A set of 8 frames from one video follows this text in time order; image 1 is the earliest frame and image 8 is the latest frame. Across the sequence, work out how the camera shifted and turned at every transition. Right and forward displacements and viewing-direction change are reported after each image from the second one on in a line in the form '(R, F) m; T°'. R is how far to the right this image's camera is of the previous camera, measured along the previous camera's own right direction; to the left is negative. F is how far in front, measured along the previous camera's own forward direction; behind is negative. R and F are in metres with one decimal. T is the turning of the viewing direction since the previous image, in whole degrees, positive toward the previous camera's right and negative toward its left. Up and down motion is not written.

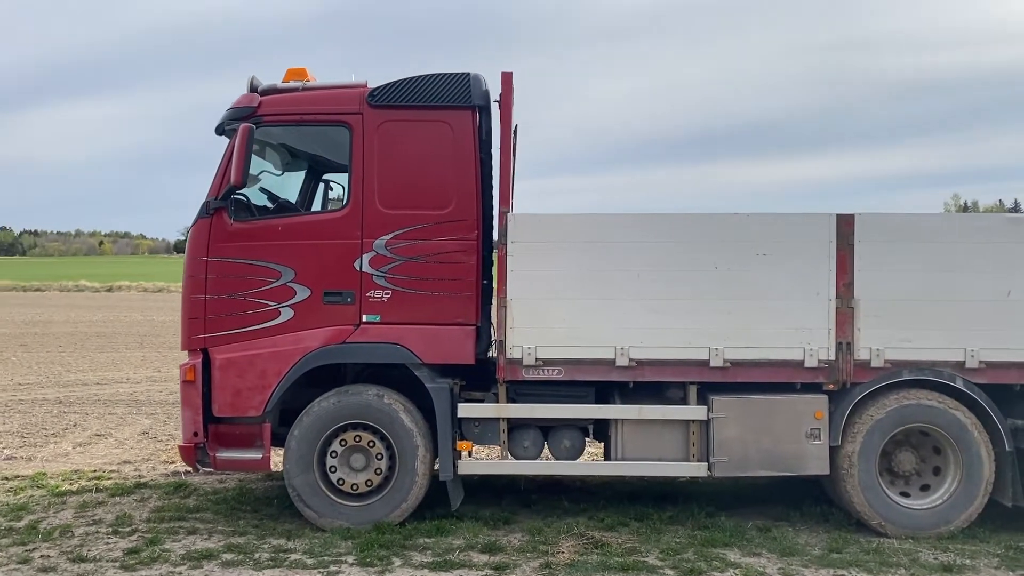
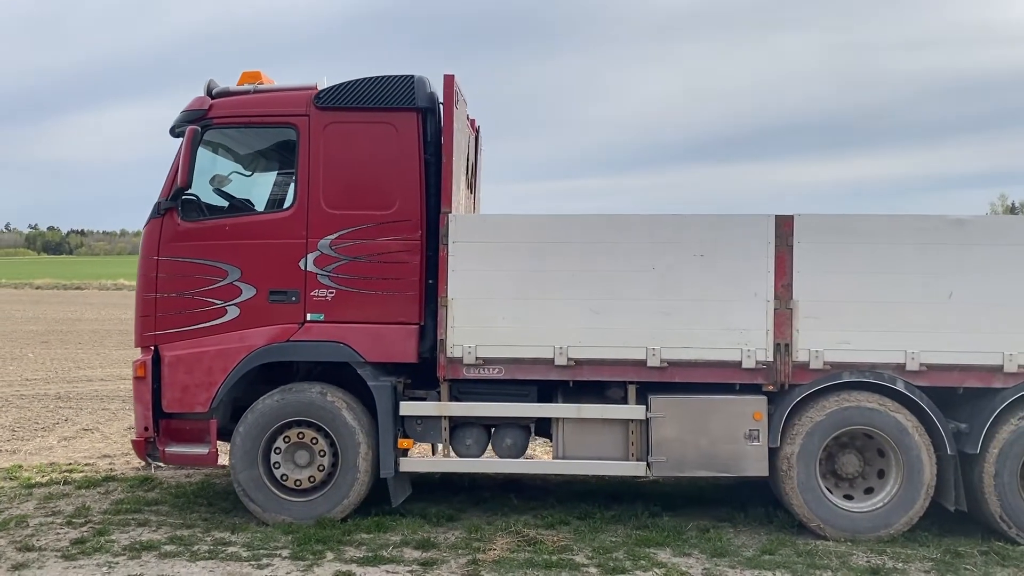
(+0.6, 0.0) m; -2°
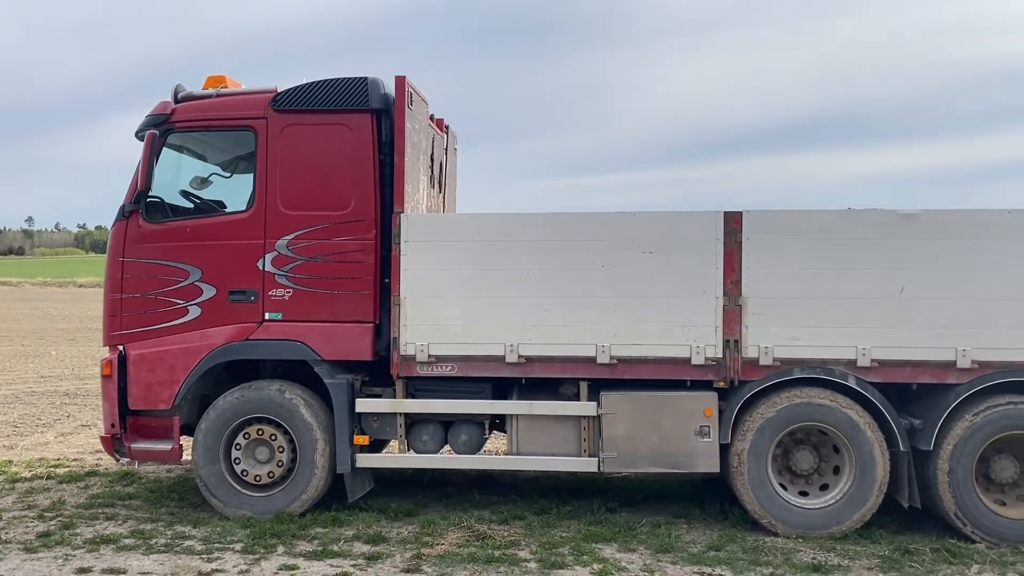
(+0.6, 0.0) m; -2°
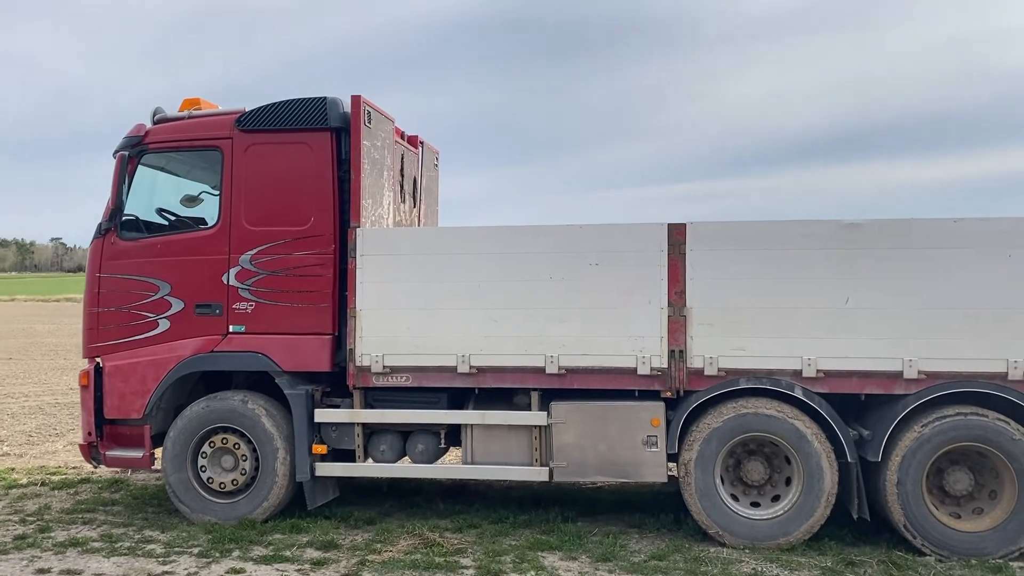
(+0.7, -0.1) m; -3°
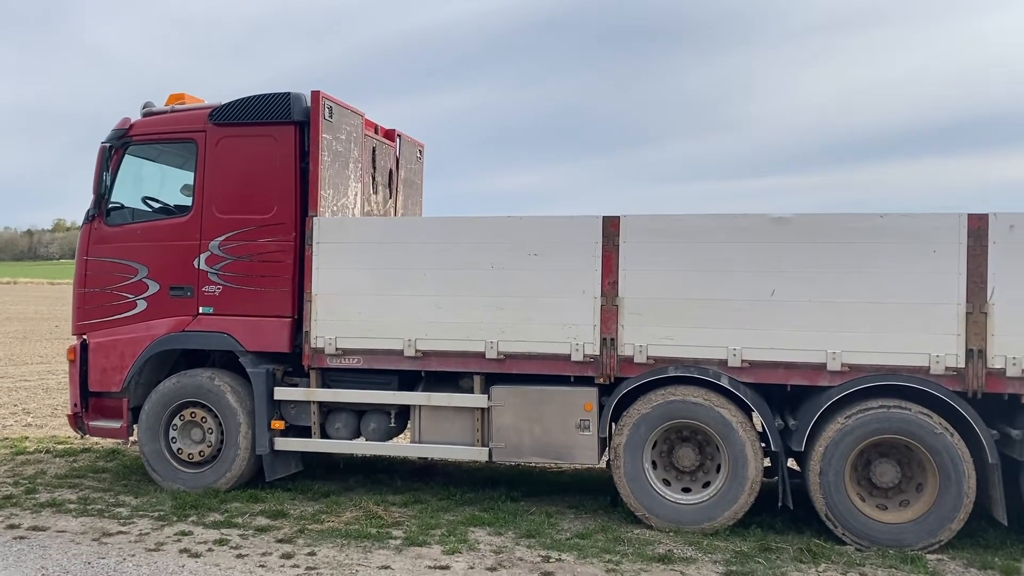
(+0.8, -0.2) m; -4°
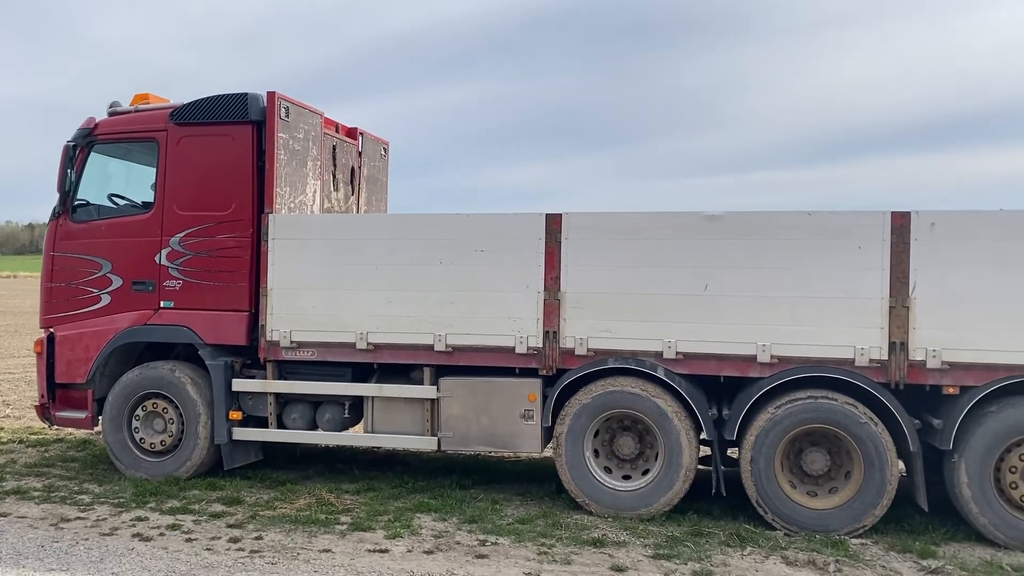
(+0.4, -0.2) m; 0°
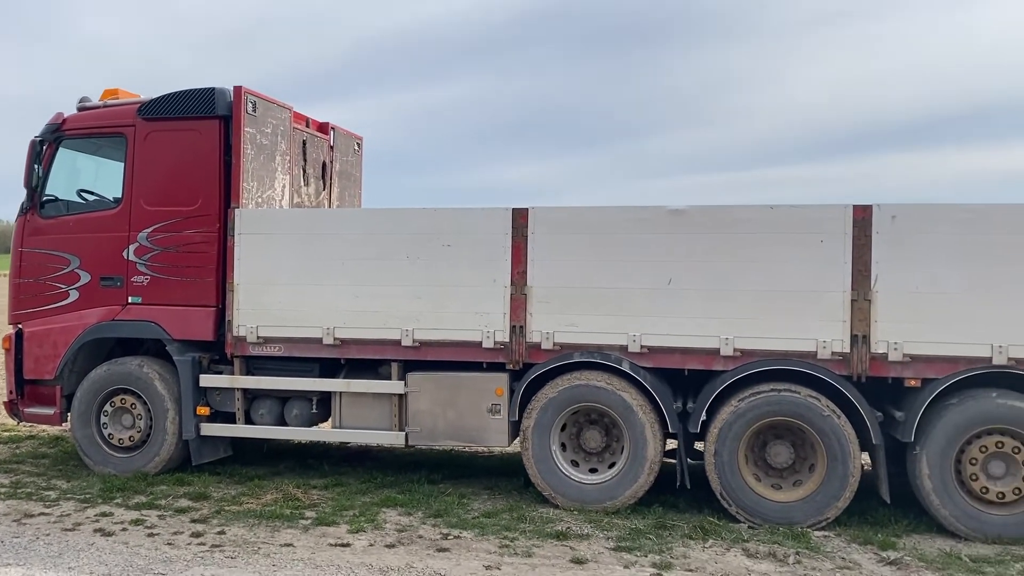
(+0.2, 0.0) m; 0°
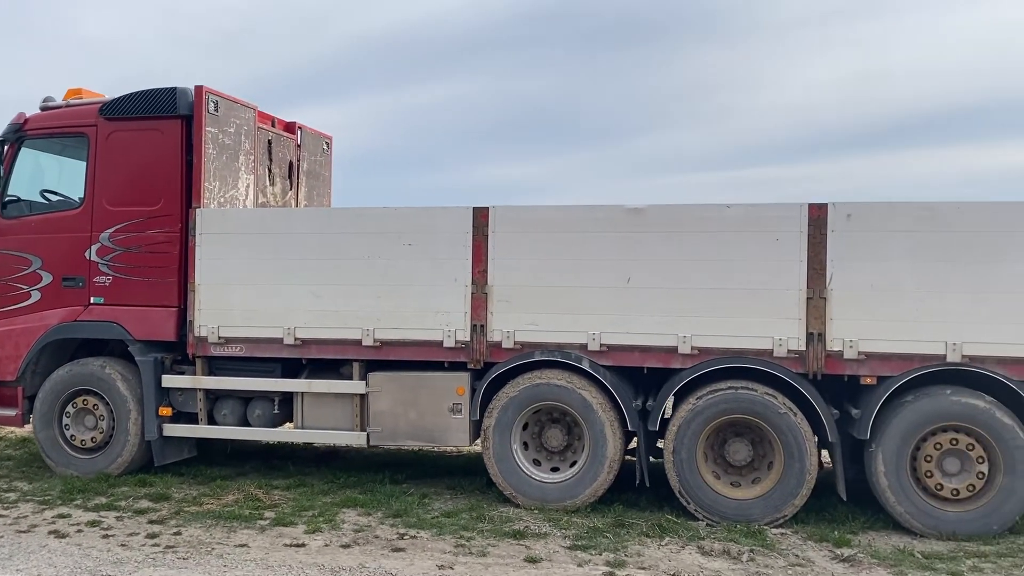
(+0.2, 0.0) m; +1°
